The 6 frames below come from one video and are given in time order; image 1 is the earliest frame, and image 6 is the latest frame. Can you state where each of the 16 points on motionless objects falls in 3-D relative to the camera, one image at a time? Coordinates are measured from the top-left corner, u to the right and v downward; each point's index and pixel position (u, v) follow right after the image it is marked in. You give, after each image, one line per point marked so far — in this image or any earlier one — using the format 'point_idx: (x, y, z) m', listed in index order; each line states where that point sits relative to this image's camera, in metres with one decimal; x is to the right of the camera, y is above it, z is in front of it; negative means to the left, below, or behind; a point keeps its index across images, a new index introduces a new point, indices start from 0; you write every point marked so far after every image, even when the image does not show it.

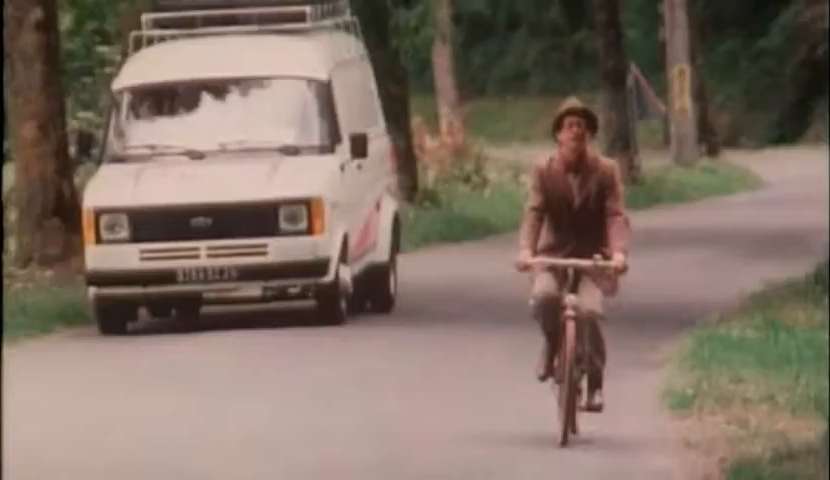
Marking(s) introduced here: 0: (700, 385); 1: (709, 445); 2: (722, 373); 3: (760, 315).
0: (+1.3, -0.6, +10.0) m
1: (+1.2, -0.8, +9.1) m
2: (+1.4, -0.6, +10.3) m
3: (+1.8, -0.3, +12.1) m
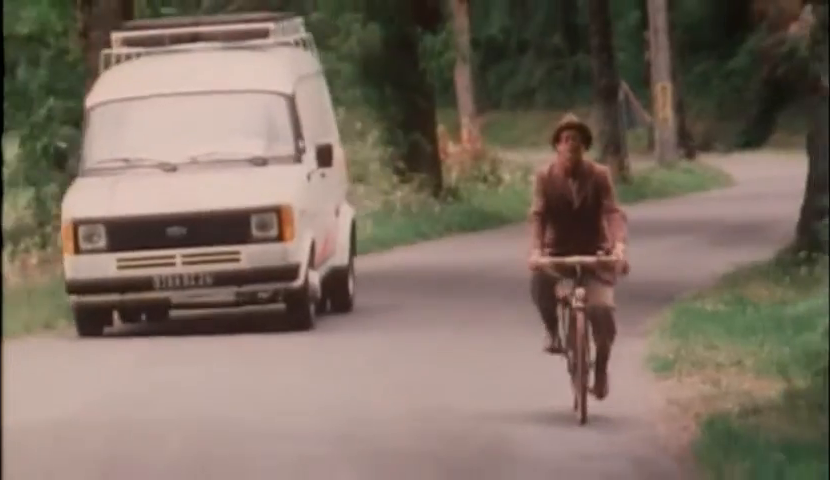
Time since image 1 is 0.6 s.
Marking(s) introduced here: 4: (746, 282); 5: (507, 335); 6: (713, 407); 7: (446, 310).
0: (+1.4, -0.6, +11.6) m
1: (+1.3, -0.8, +10.7) m
2: (+1.5, -0.5, +11.9) m
3: (+1.9, -0.3, +13.7) m
4: (+2.0, -0.2, +14.2) m
5: (+0.6, -0.5, +13.5) m
6: (+1.4, -0.8, +10.4) m
7: (+0.2, -0.3, +15.1) m
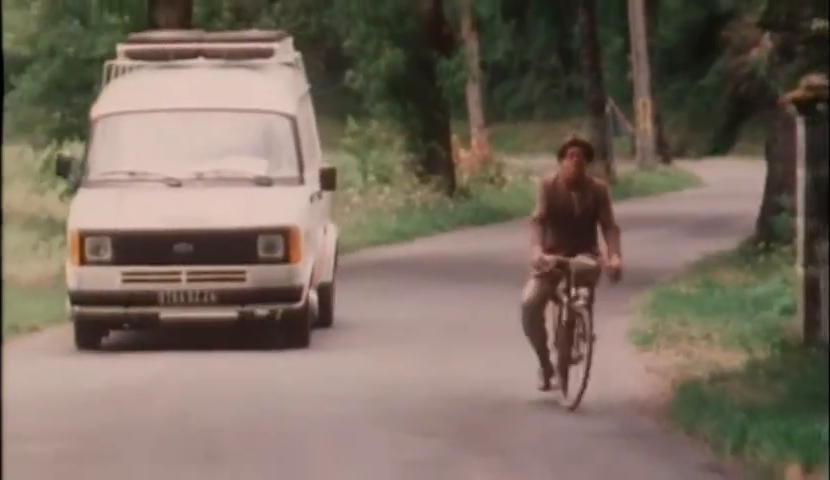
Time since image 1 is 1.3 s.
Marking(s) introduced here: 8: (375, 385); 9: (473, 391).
0: (+1.4, -0.5, +13.4) m
1: (+1.4, -0.7, +12.4) m
2: (+1.6, -0.5, +13.6) m
3: (+2.0, -0.3, +15.5) m
4: (+2.1, -0.2, +15.9) m
5: (+0.6, -0.5, +15.3) m
6: (+1.5, -0.7, +12.2) m
7: (+0.3, -0.3, +16.9) m
8: (-0.2, -0.8, +12.8) m
9: (+0.3, -0.9, +12.6) m
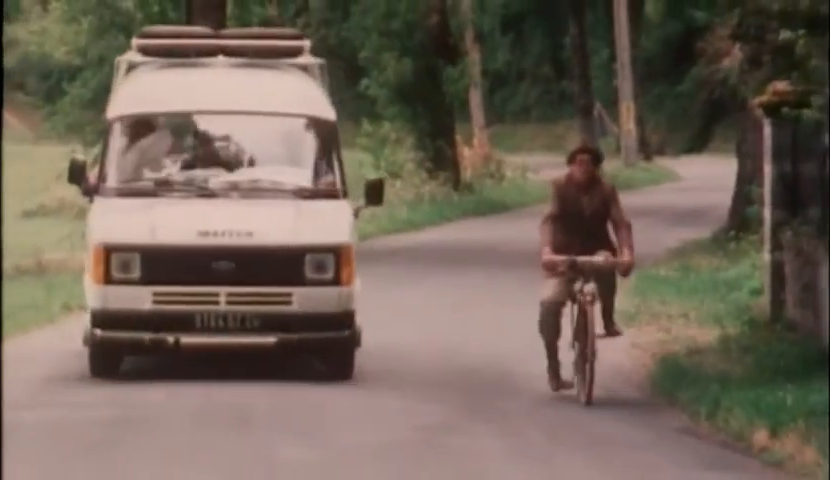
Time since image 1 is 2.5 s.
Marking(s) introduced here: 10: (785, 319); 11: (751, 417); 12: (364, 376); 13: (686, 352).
0: (+1.5, -0.5, +14.8) m
1: (+1.4, -0.7, +13.8) m
2: (+1.6, -0.4, +15.0) m
3: (+2.0, -0.2, +16.9) m
4: (+2.1, -0.1, +17.3) m
5: (+0.7, -0.4, +16.7) m
6: (+1.5, -0.7, +13.6) m
7: (+0.3, -0.3, +18.3) m
8: (-0.2, -0.8, +14.2) m
9: (+0.4, -0.8, +14.0) m
10: (+2.3, -0.5, +13.9) m
11: (+1.8, -0.9, +11.7) m
12: (-0.3, -0.8, +14.0) m
13: (+1.6, -0.7, +13.4) m
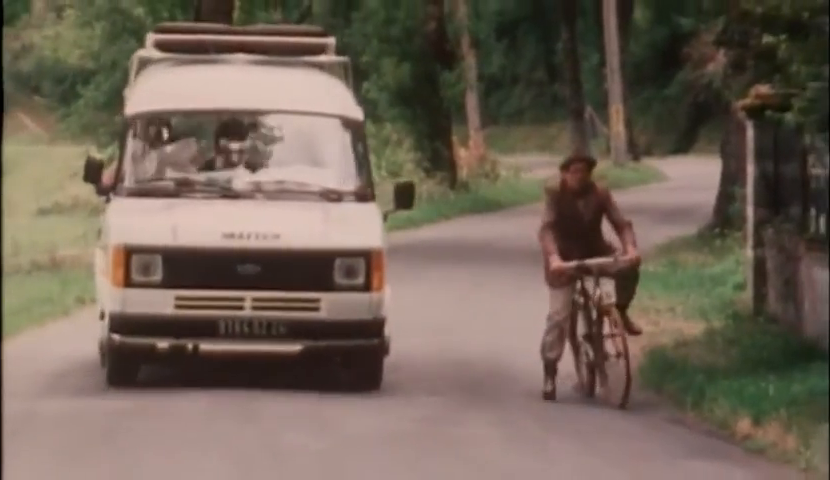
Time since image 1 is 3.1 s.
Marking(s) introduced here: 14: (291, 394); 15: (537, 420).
0: (+1.5, -0.5, +15.4) m
1: (+1.4, -0.6, +14.4) m
2: (+1.6, -0.4, +15.6) m
3: (+2.0, -0.2, +17.5) m
4: (+2.1, -0.1, +17.9) m
5: (+0.6, -0.4, +17.3) m
6: (+1.5, -0.7, +14.2) m
7: (+0.3, -0.2, +18.9) m
8: (-0.2, -0.8, +14.8) m
9: (+0.4, -0.8, +14.6) m
10: (+2.3, -0.5, +14.5) m
11: (+1.8, -0.9, +12.3) m
12: (-0.3, -0.8, +14.6) m
13: (+1.6, -0.7, +14.0) m
14: (-0.7, -0.9, +13.6) m
15: (+0.7, -1.0, +12.7) m
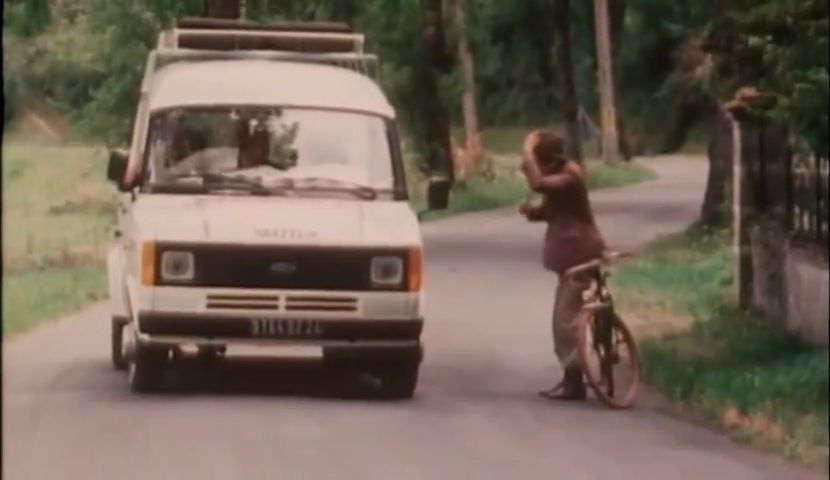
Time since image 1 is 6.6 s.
0: (+1.5, -0.4, +15.9) m
1: (+1.4, -0.6, +14.9) m
2: (+1.6, -0.4, +16.1) m
3: (+1.9, -0.2, +18.0) m
4: (+2.1, -0.1, +18.5) m
5: (+0.6, -0.4, +17.8) m
6: (+1.5, -0.6, +14.7) m
7: (+0.2, -0.2, +19.4) m
8: (-0.2, -0.7, +15.3) m
9: (+0.4, -0.8, +15.1) m
10: (+2.3, -0.4, +15.1) m
11: (+1.8, -0.9, +12.9) m
12: (-0.3, -0.8, +15.1) m
13: (+1.6, -0.6, +14.5) m
14: (-0.7, -0.9, +14.1) m
15: (+0.7, -1.0, +13.2) m
